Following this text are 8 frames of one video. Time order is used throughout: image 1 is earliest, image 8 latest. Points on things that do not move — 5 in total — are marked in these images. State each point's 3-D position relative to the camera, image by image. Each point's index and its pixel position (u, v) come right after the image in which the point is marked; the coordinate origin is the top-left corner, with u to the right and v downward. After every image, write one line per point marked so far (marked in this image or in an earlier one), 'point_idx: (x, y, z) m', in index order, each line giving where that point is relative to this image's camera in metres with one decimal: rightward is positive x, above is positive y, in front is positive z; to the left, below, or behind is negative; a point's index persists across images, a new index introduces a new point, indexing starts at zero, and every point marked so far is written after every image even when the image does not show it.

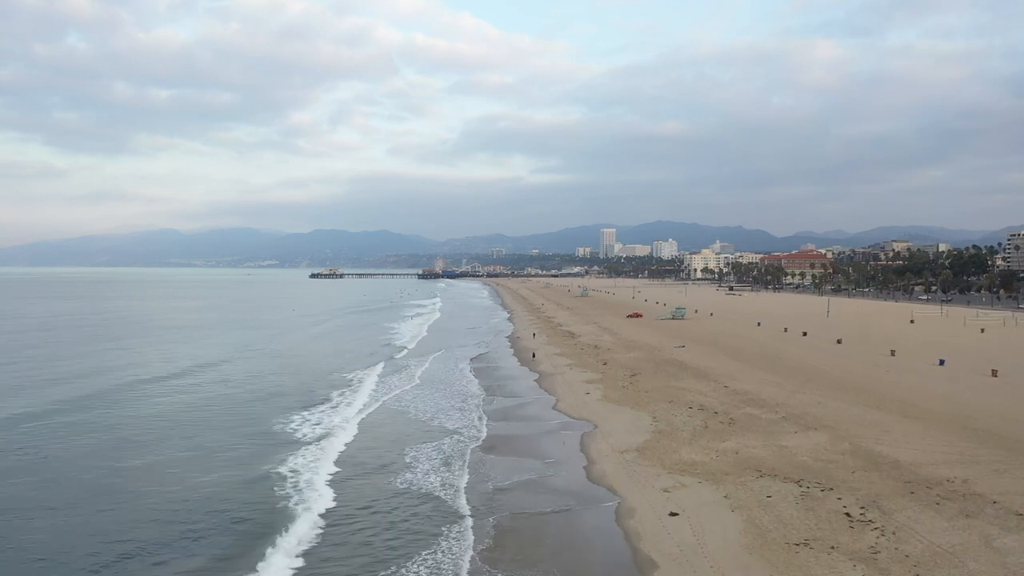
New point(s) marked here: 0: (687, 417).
0: (+4.1, -3.0, +15.1) m
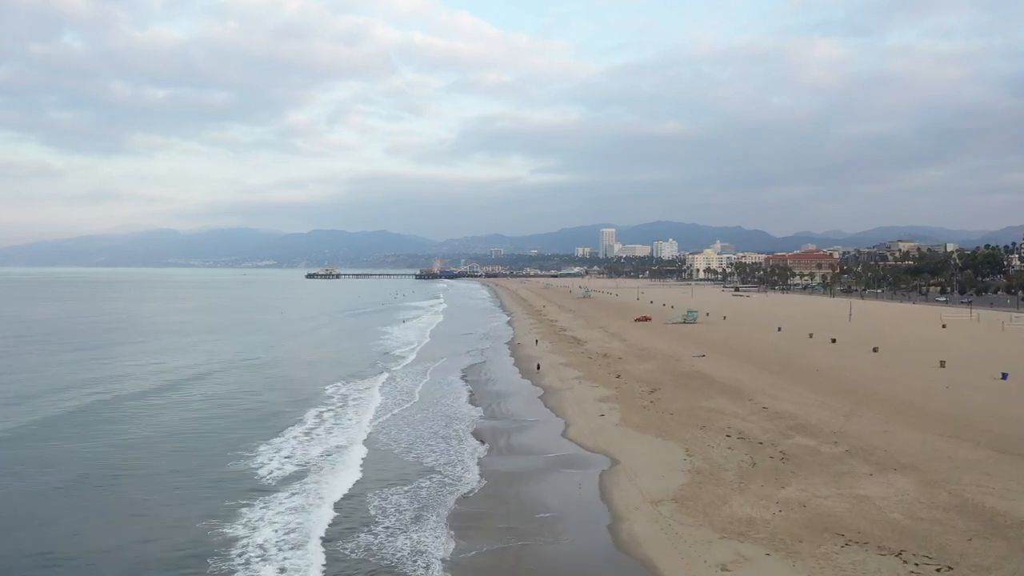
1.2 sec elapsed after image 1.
0: (+4.2, -3.1, +12.4) m
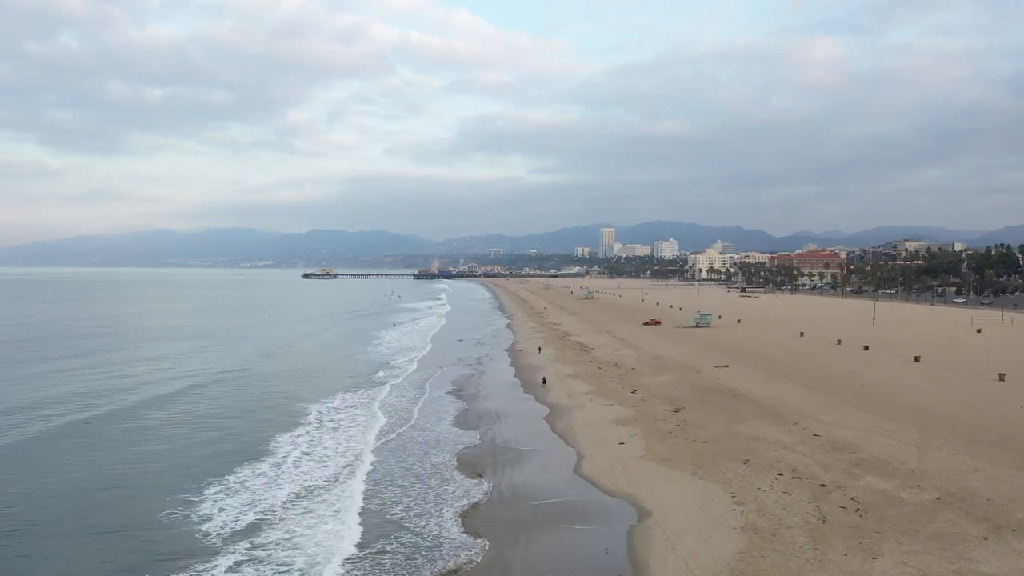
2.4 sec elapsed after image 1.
0: (+4.2, -3.2, +9.9) m
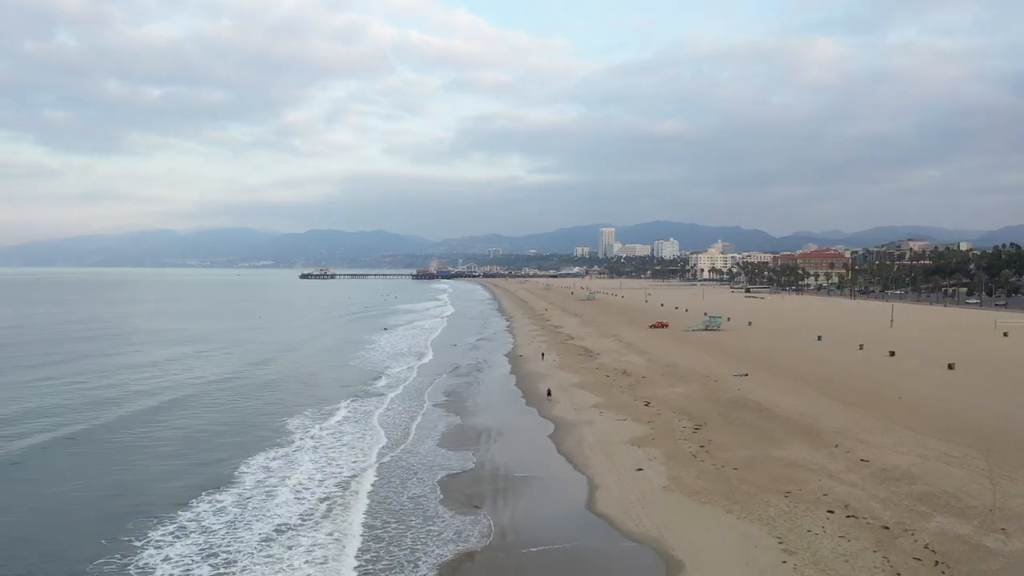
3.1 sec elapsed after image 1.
0: (+4.2, -3.3, +8.2) m
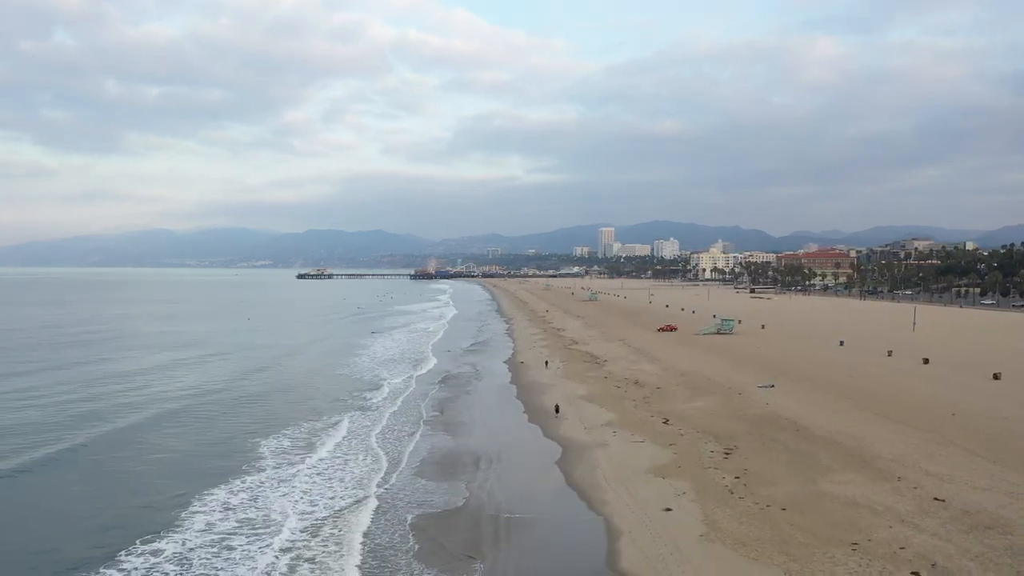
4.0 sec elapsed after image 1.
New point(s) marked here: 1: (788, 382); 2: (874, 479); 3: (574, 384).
0: (+4.3, -3.3, +6.3) m
1: (+7.9, -2.7, +18.6) m
2: (+5.7, -3.0, +10.3) m
3: (+1.9, -2.9, +20.0) m
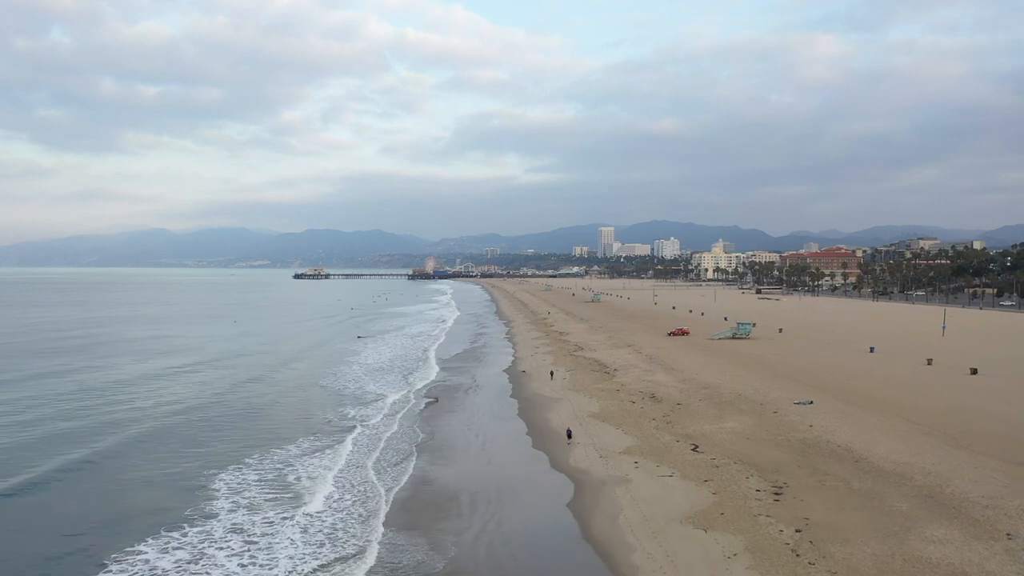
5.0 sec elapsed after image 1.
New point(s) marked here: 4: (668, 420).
0: (+4.3, -3.4, +4.1) m
1: (+7.9, -2.8, +16.4) m
2: (+5.8, -3.1, +8.1) m
3: (+1.9, -3.0, +17.8) m
4: (+3.6, -3.0, +14.9) m
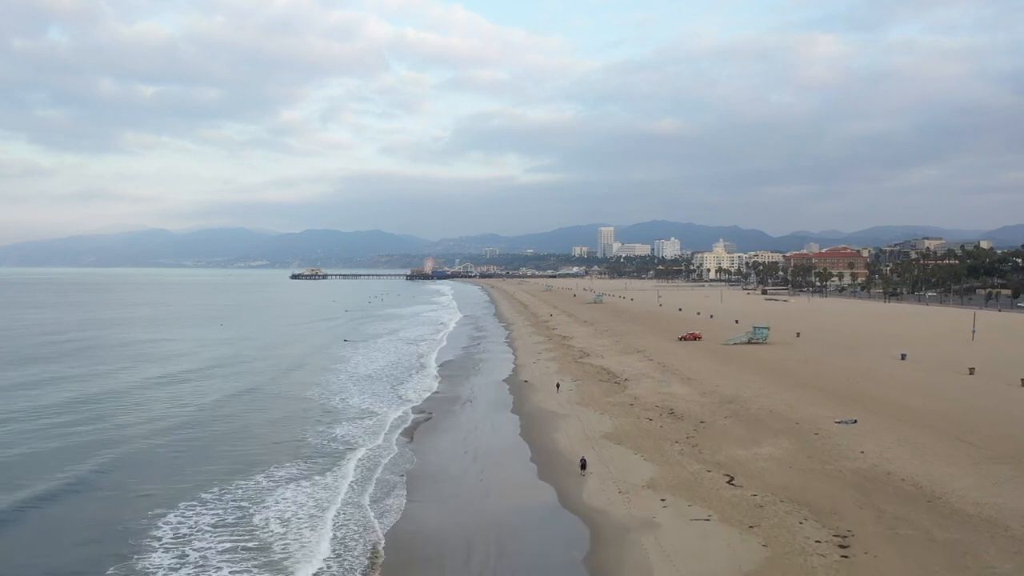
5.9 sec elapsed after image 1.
0: (+4.4, -3.5, +2.2) m
1: (+8.0, -2.8, +14.5) m
2: (+5.8, -3.2, +6.2) m
3: (+2.0, -3.1, +15.9) m
4: (+3.6, -3.1, +13.0) m
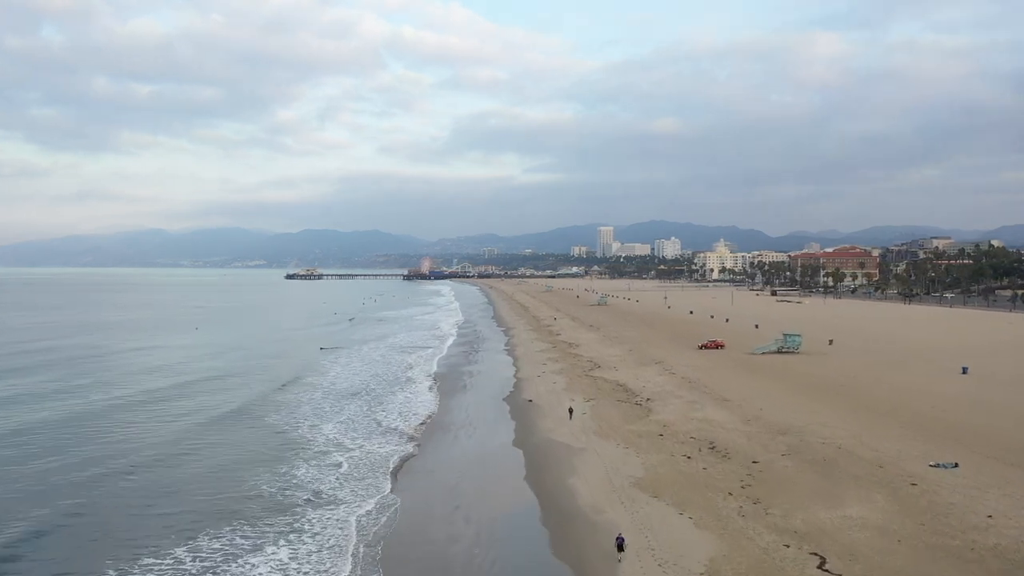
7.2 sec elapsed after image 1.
0: (+4.5, -3.6, -0.9) m
1: (+8.0, -2.9, +11.5) m
2: (+5.9, -3.3, +3.2) m
3: (+2.0, -3.2, +12.8) m
4: (+3.7, -3.2, +9.9) m
